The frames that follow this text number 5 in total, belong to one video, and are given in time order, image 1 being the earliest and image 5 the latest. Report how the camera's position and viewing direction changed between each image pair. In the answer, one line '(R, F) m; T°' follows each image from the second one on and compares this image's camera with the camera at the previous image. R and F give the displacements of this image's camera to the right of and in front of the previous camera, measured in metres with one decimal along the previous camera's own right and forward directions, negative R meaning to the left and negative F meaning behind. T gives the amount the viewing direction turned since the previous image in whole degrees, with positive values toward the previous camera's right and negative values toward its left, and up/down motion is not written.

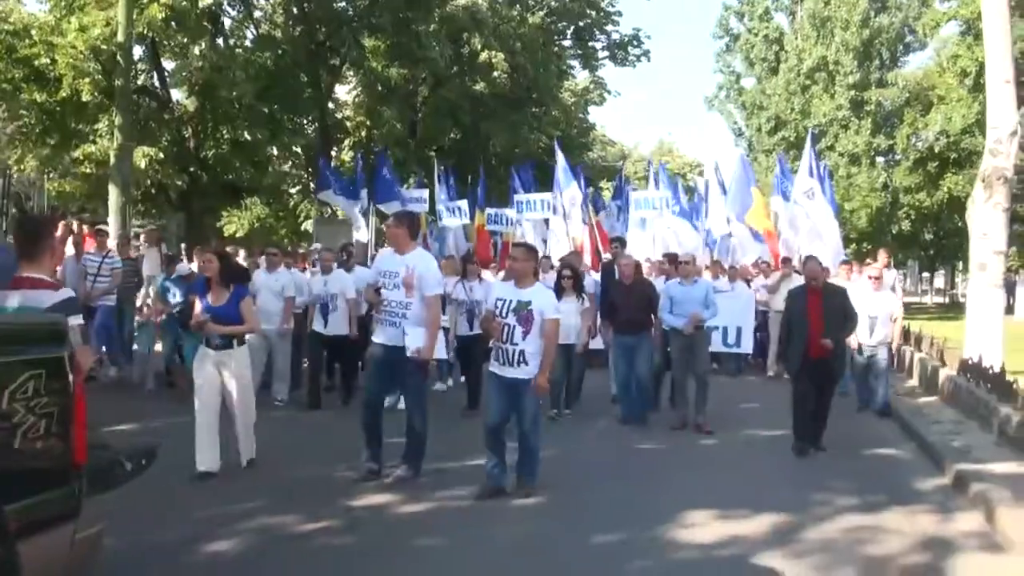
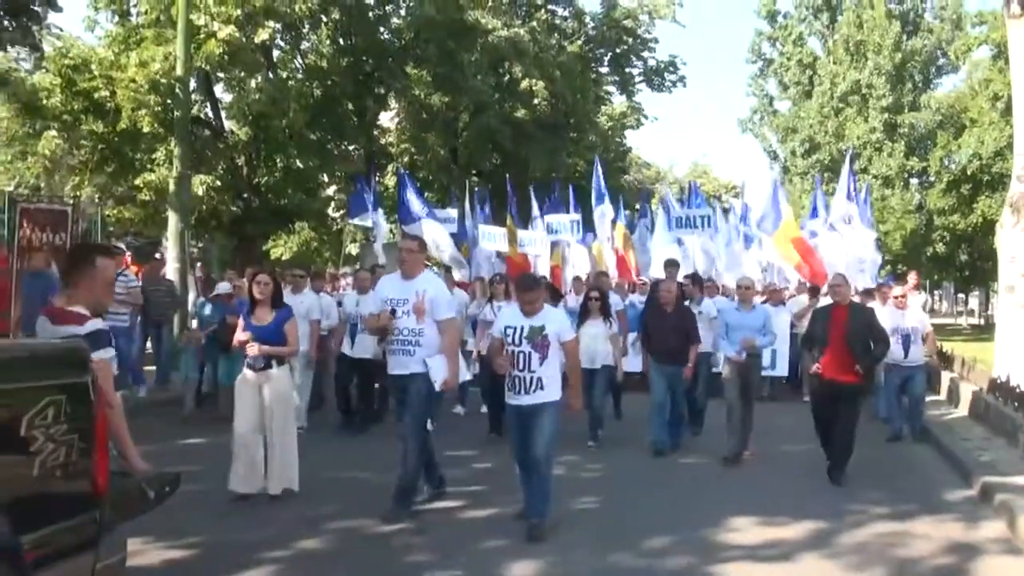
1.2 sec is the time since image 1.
(-0.1, -0.6) m; -1°
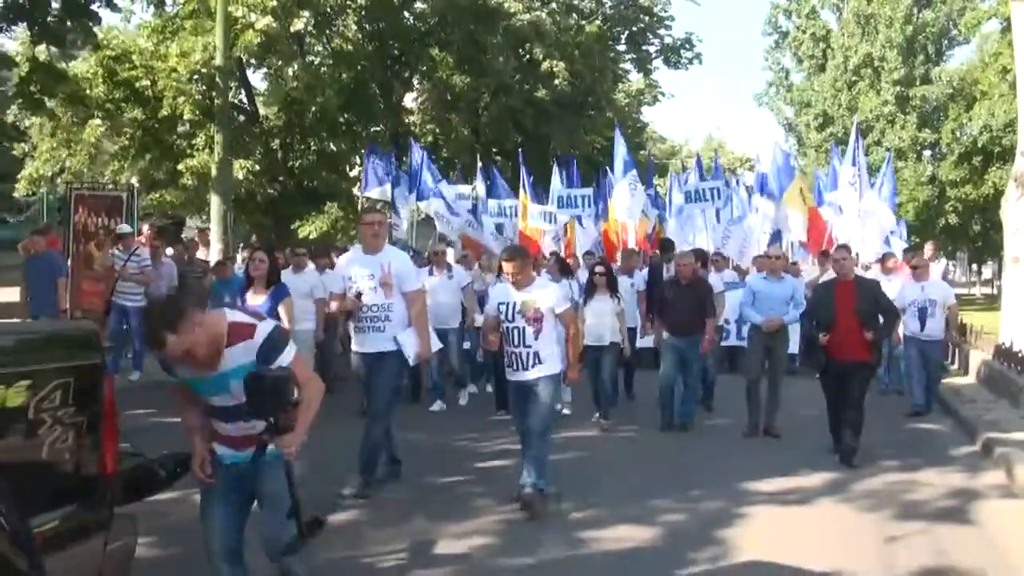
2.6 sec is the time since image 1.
(-0.2, -0.8) m; -1°
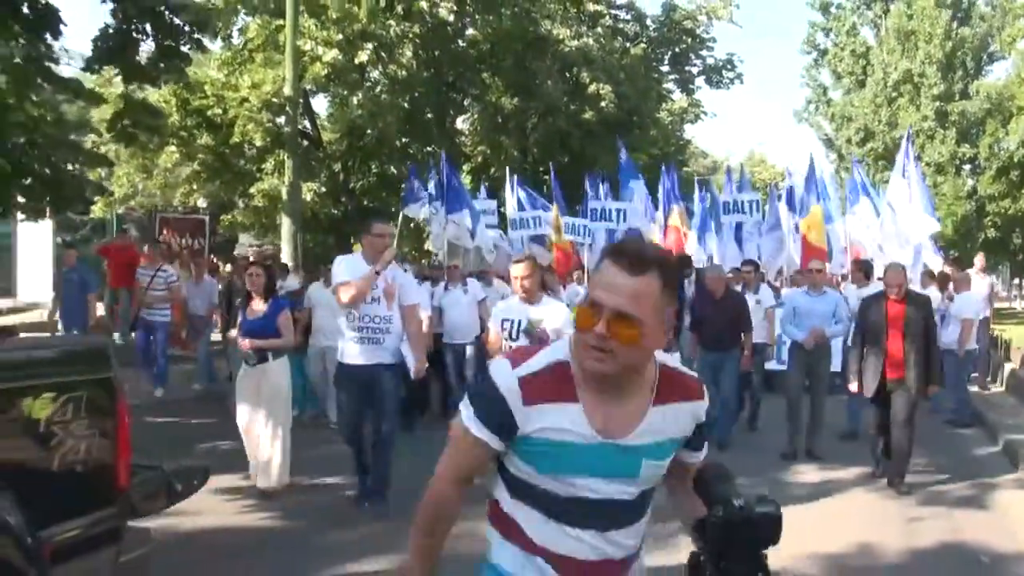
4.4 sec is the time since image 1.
(-0.2, -1.0) m; -2°
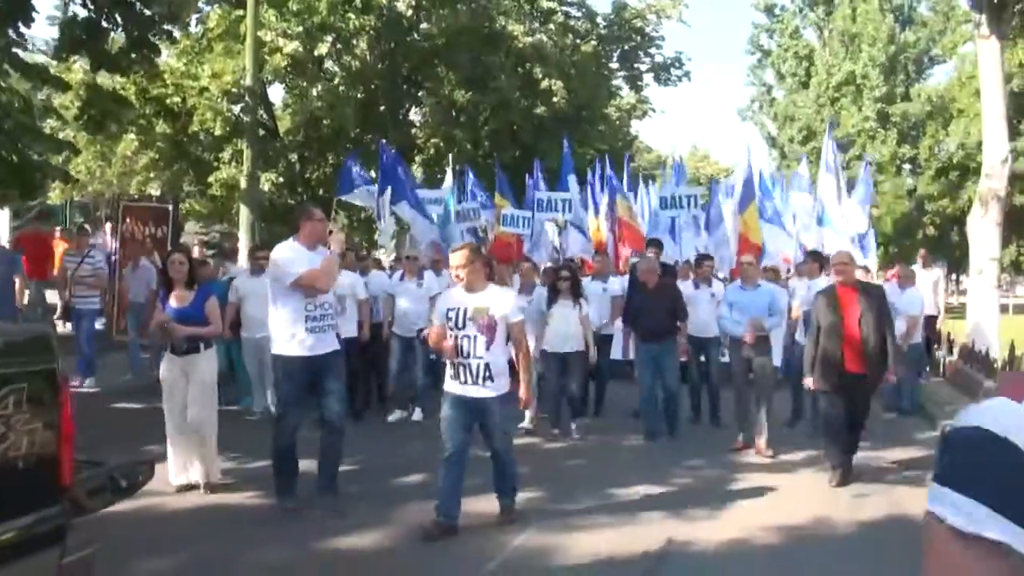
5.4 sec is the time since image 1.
(-0.2, -0.4) m; +3°
